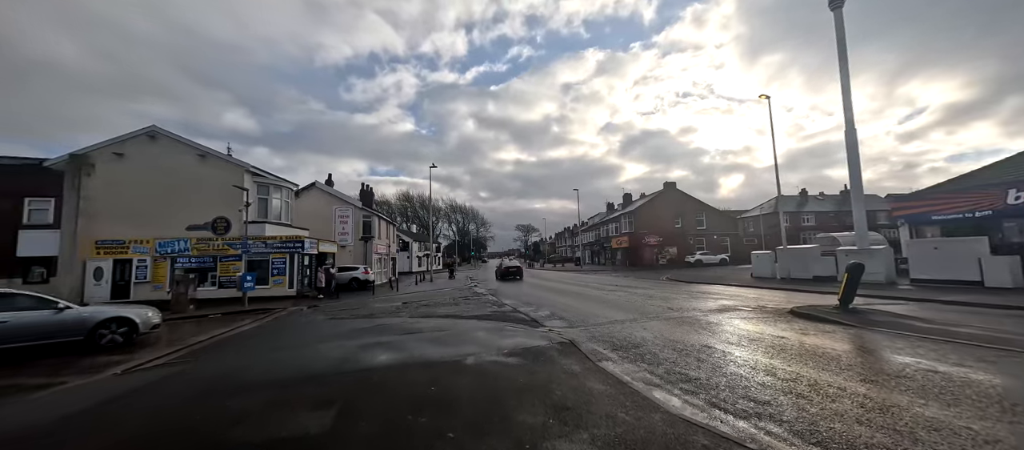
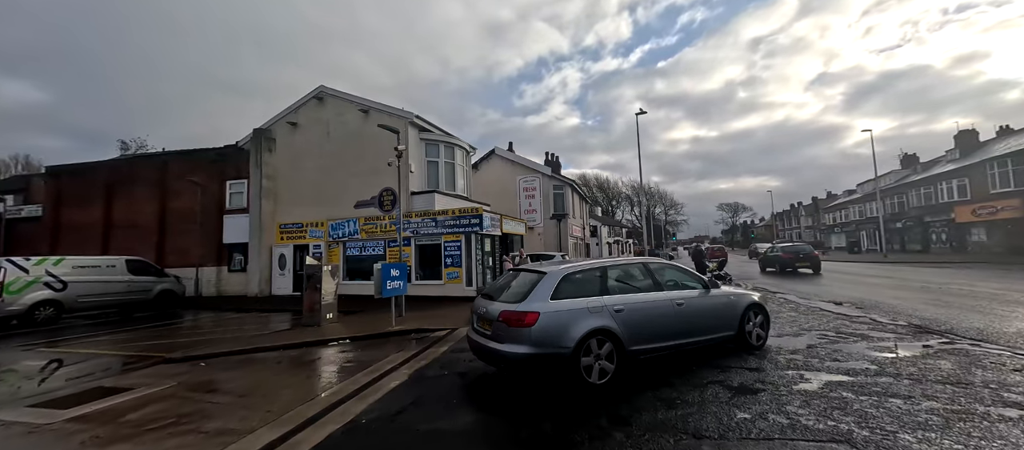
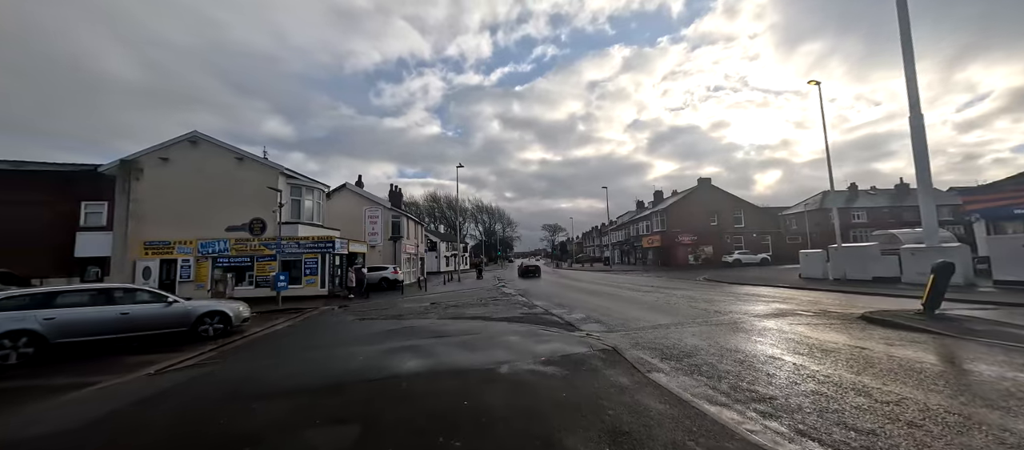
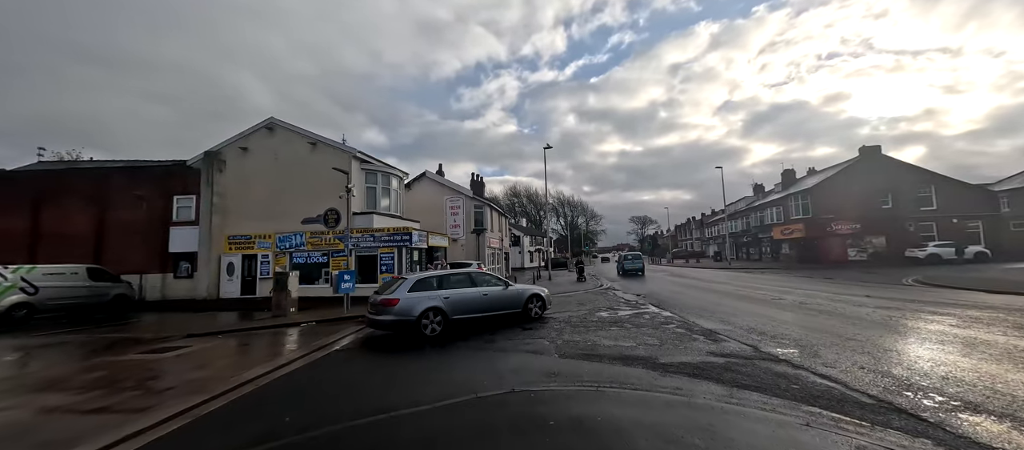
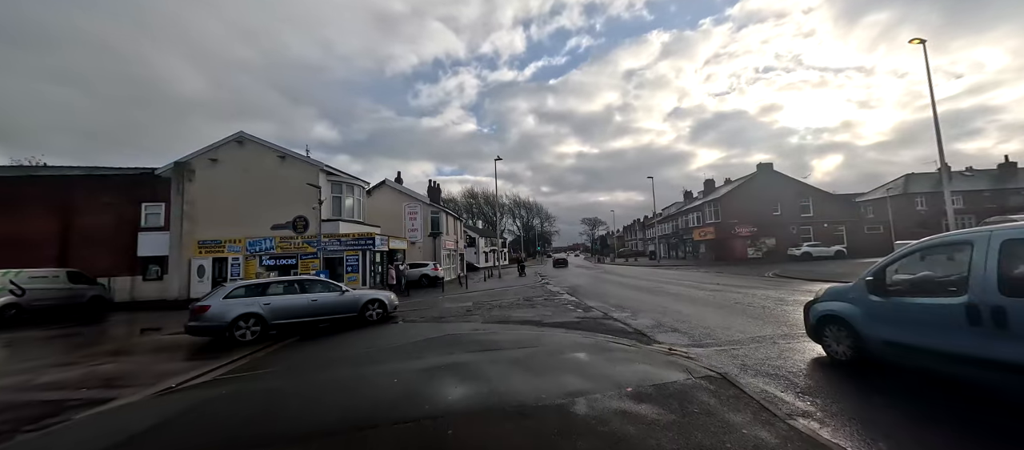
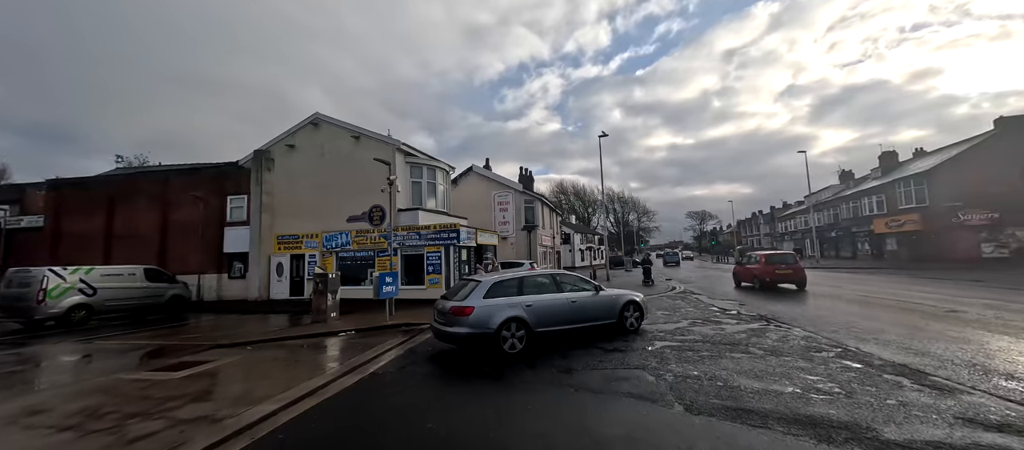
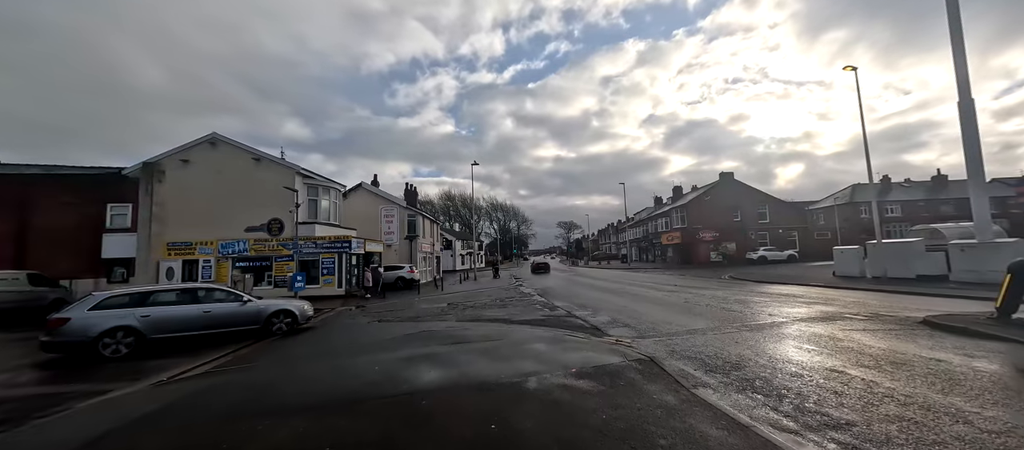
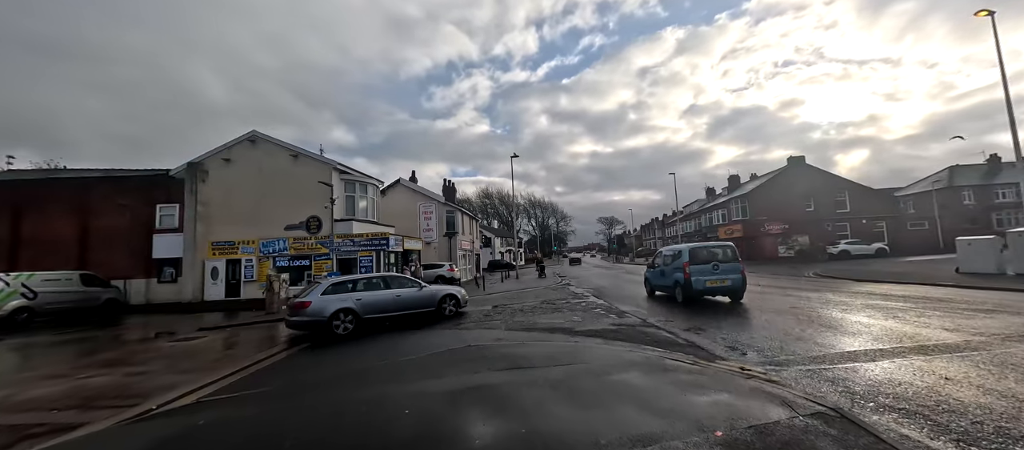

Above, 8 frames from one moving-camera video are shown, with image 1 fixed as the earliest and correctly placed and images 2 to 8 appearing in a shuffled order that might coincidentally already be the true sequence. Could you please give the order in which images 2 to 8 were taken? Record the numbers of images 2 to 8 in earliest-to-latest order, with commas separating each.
3, 7, 5, 8, 4, 6, 2
